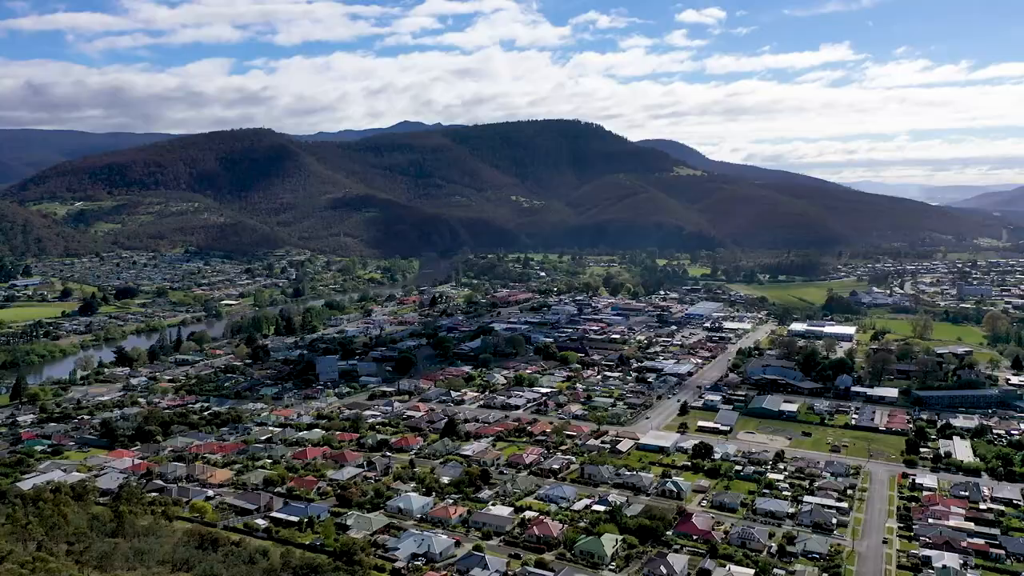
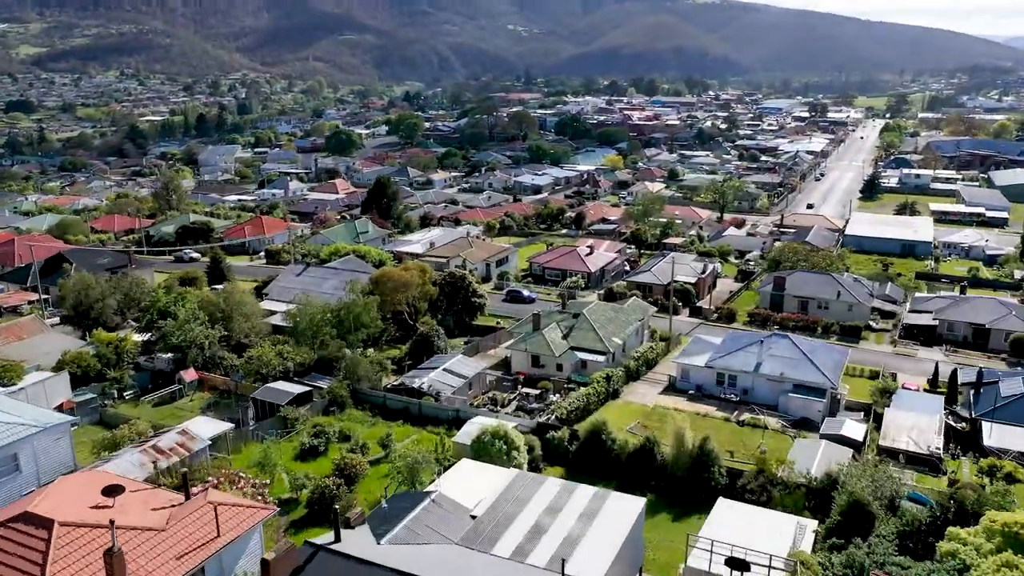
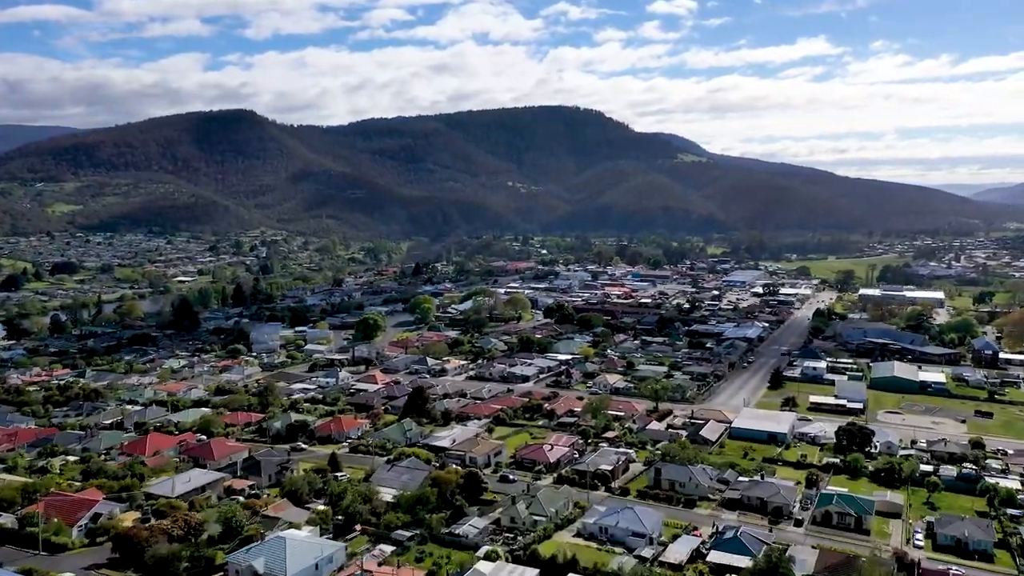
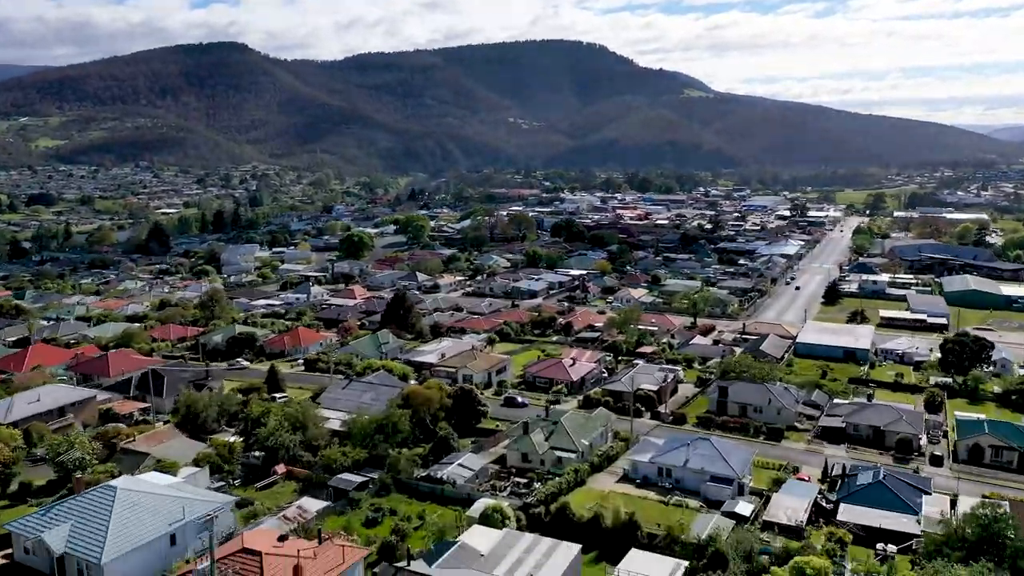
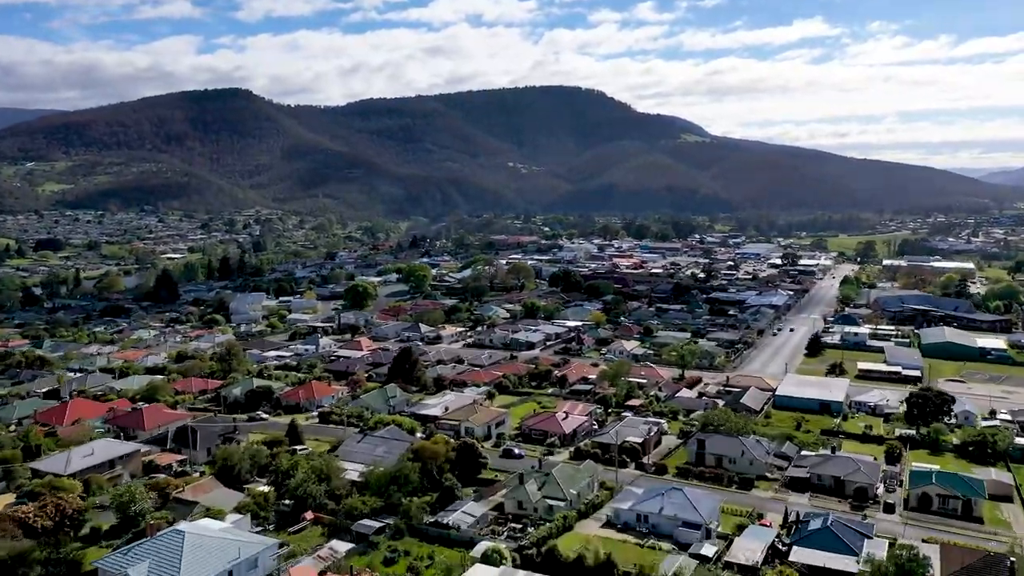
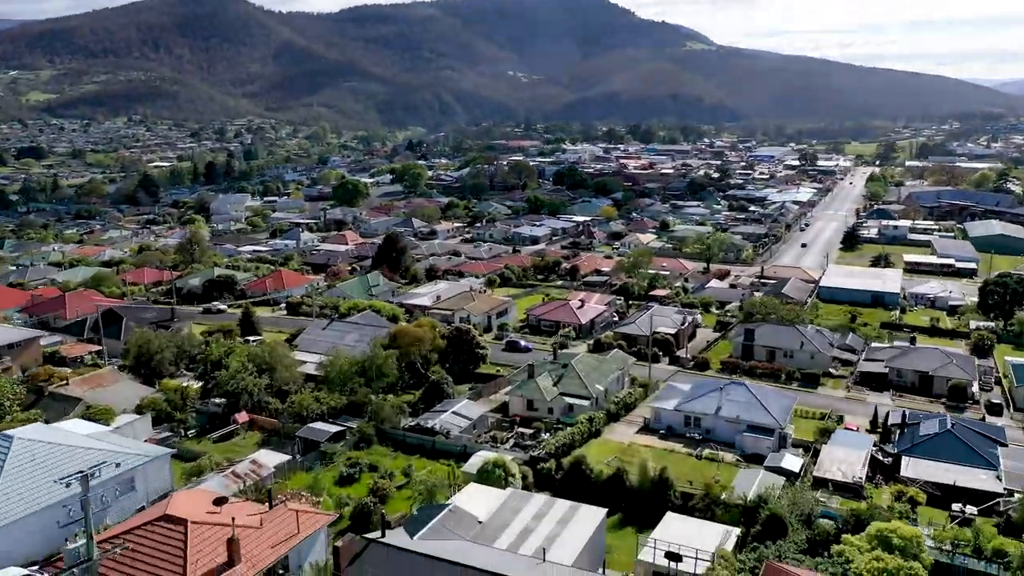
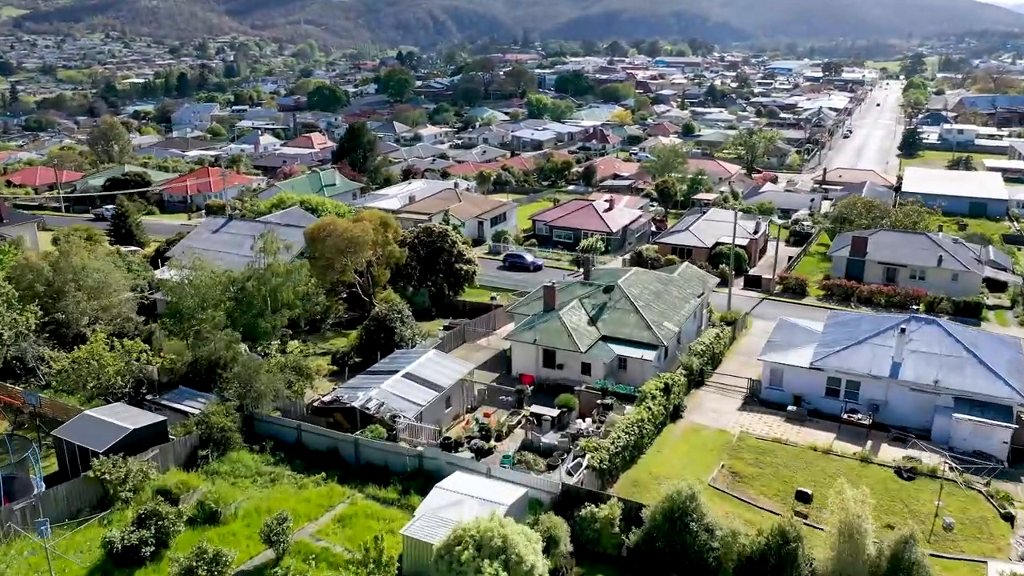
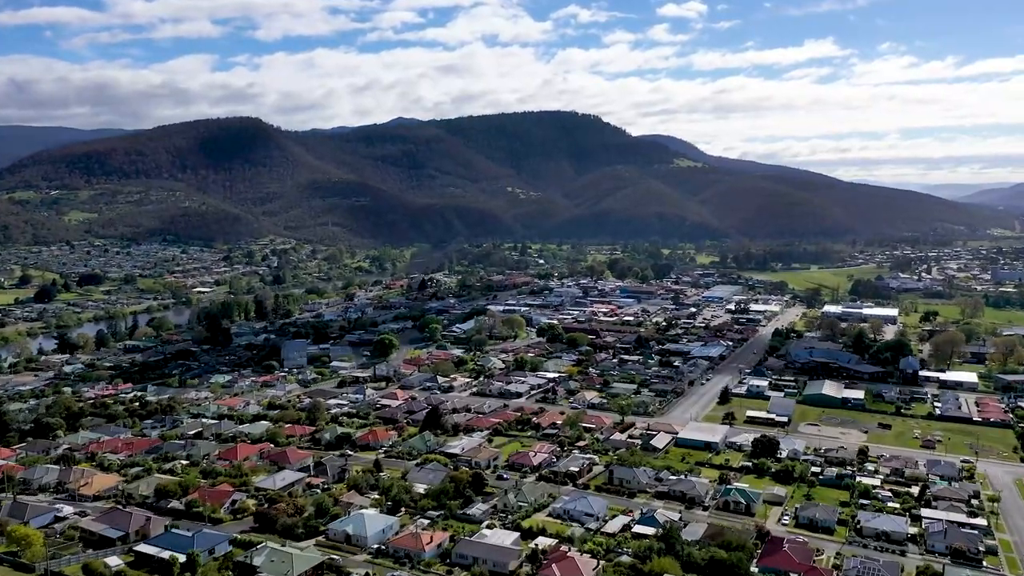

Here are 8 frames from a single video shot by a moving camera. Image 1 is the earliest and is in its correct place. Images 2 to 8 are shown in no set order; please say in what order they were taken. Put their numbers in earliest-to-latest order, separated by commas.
8, 3, 5, 4, 6, 2, 7
